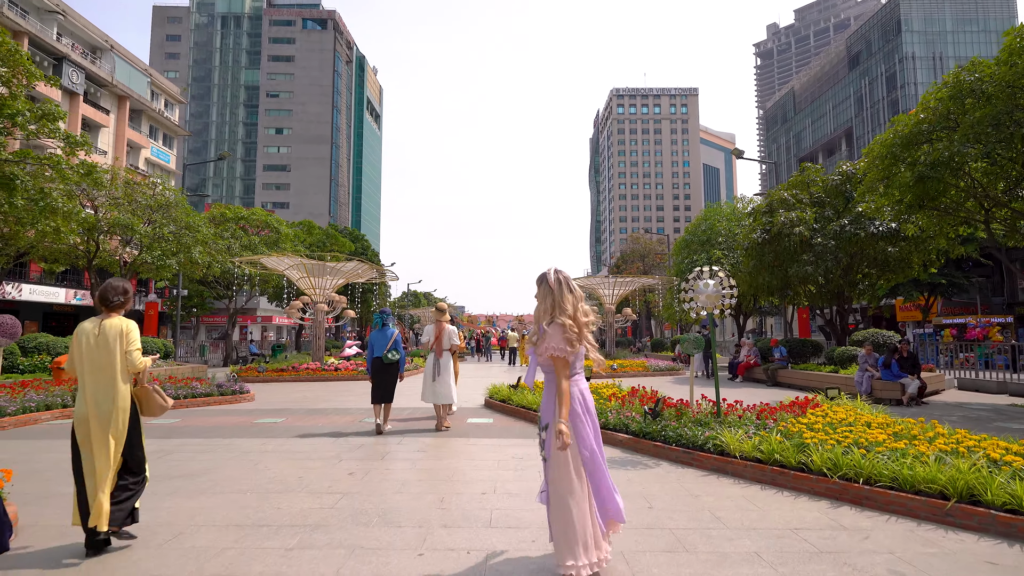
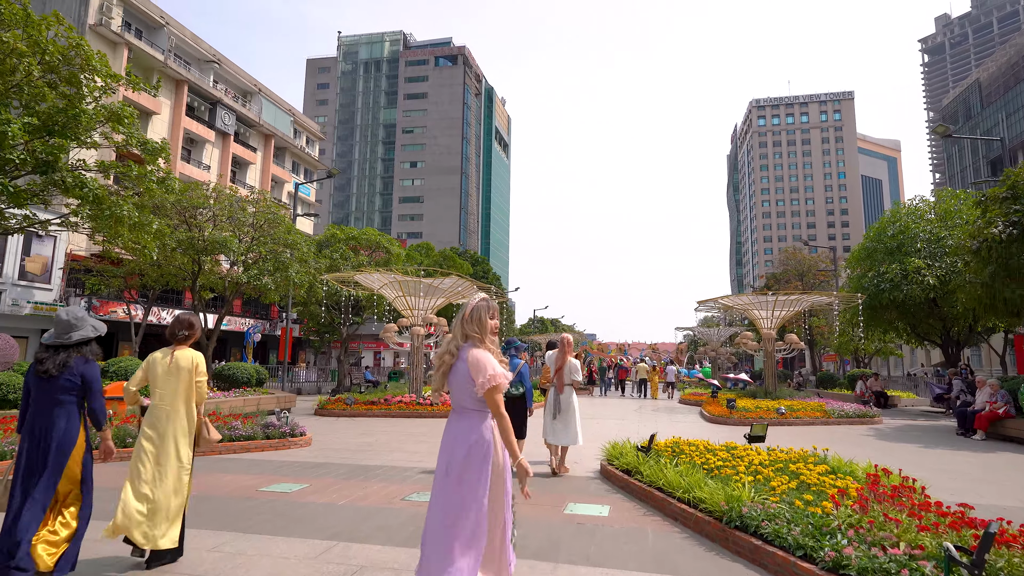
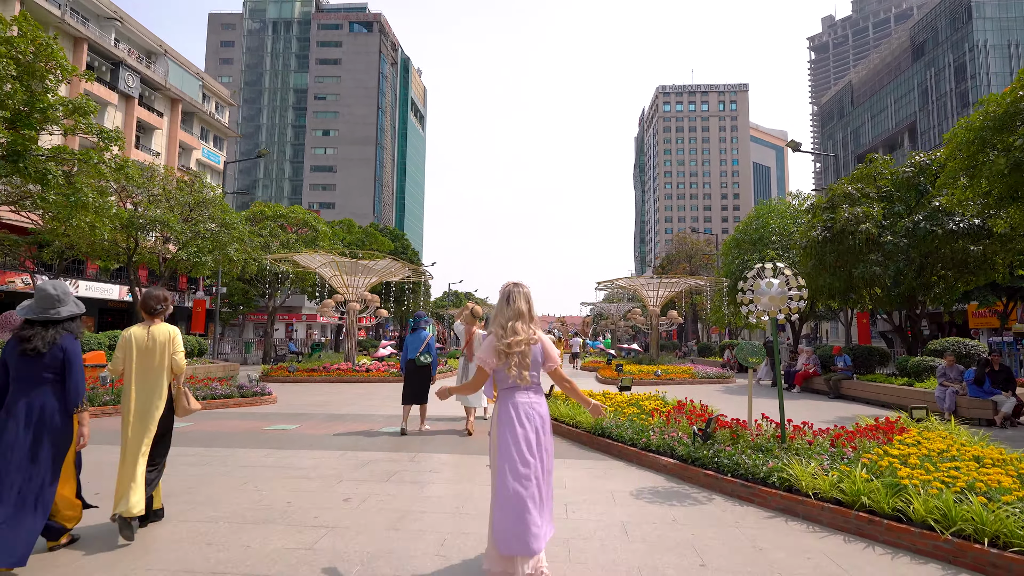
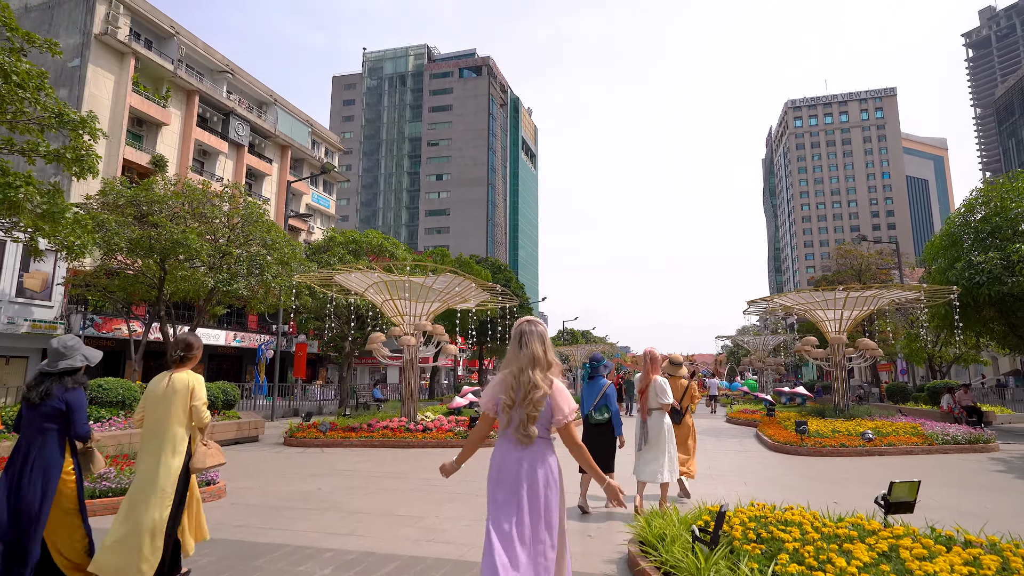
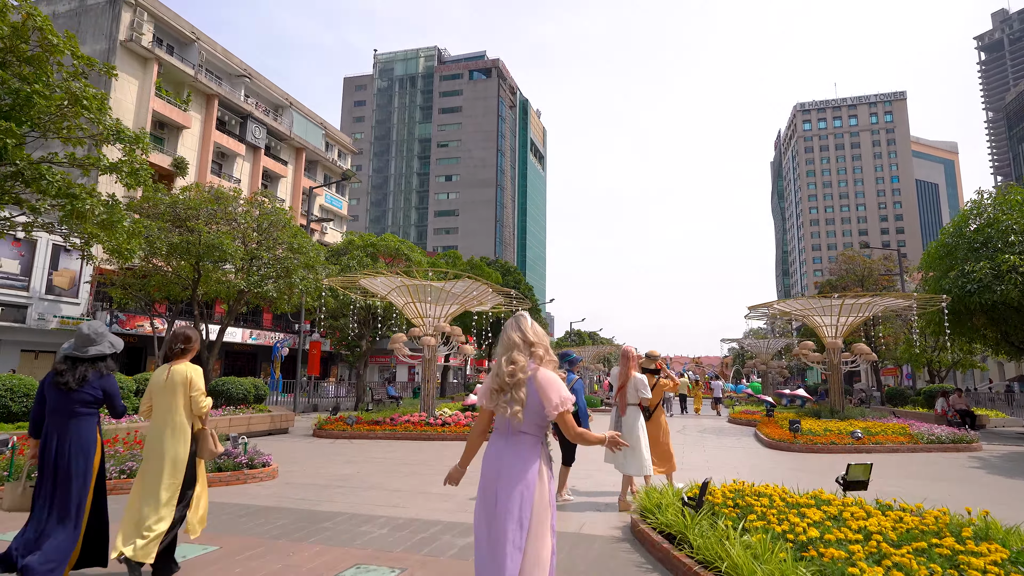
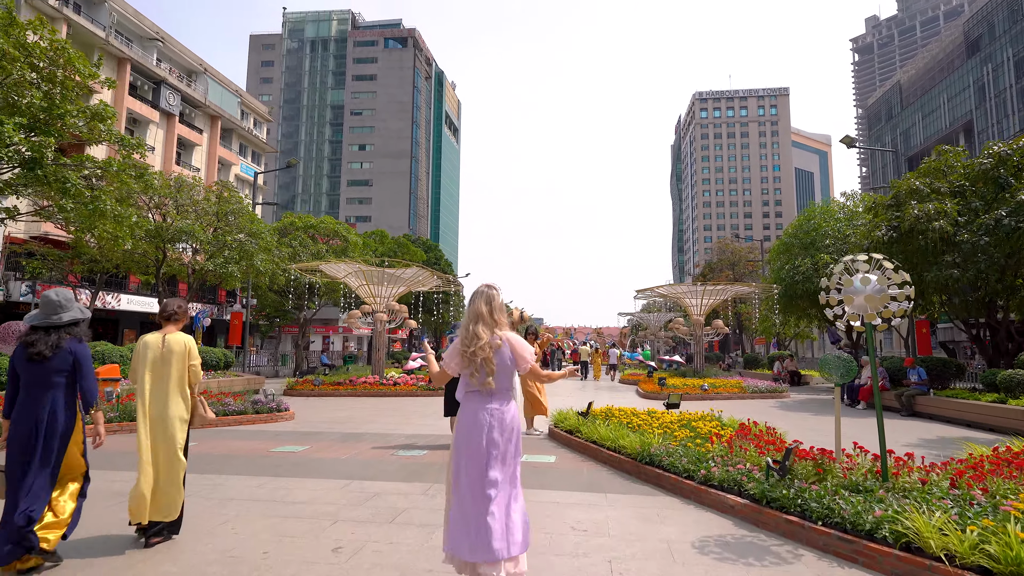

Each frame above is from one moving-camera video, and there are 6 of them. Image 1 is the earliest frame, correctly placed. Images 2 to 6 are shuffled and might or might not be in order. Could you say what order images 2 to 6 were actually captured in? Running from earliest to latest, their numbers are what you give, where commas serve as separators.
3, 6, 2, 5, 4
